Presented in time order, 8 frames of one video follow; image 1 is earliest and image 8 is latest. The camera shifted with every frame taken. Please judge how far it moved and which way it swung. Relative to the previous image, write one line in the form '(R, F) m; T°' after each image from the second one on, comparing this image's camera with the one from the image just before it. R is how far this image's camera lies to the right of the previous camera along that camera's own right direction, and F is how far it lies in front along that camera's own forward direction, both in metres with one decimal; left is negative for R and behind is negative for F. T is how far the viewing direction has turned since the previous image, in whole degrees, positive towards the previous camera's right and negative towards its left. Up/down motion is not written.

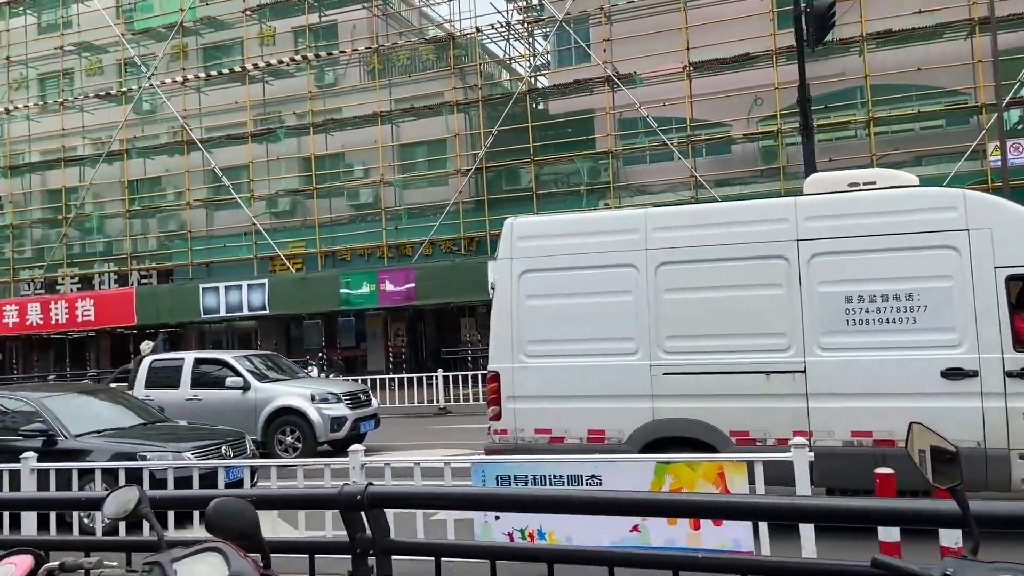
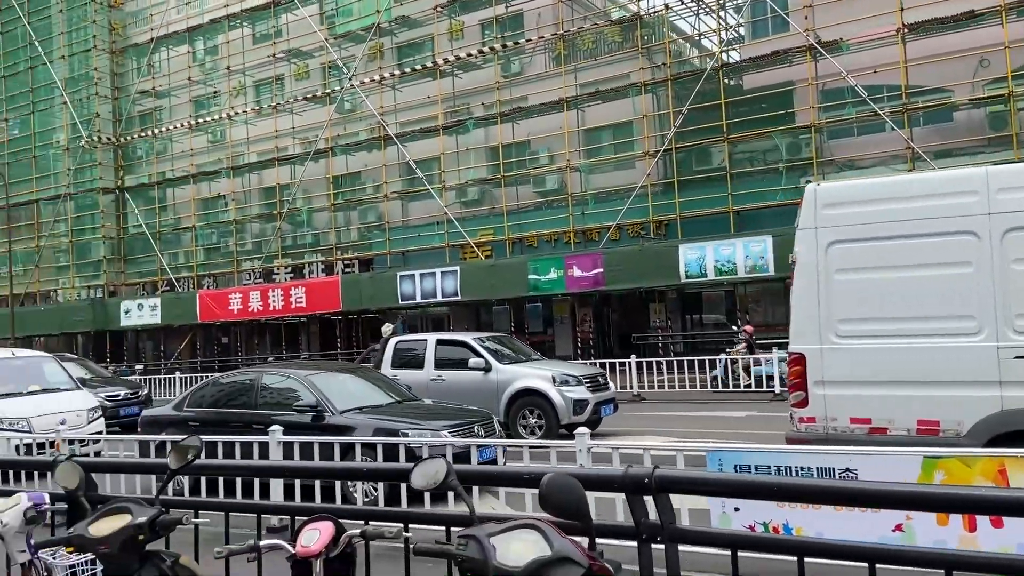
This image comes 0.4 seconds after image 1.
(-0.4, +0.1) m; -12°
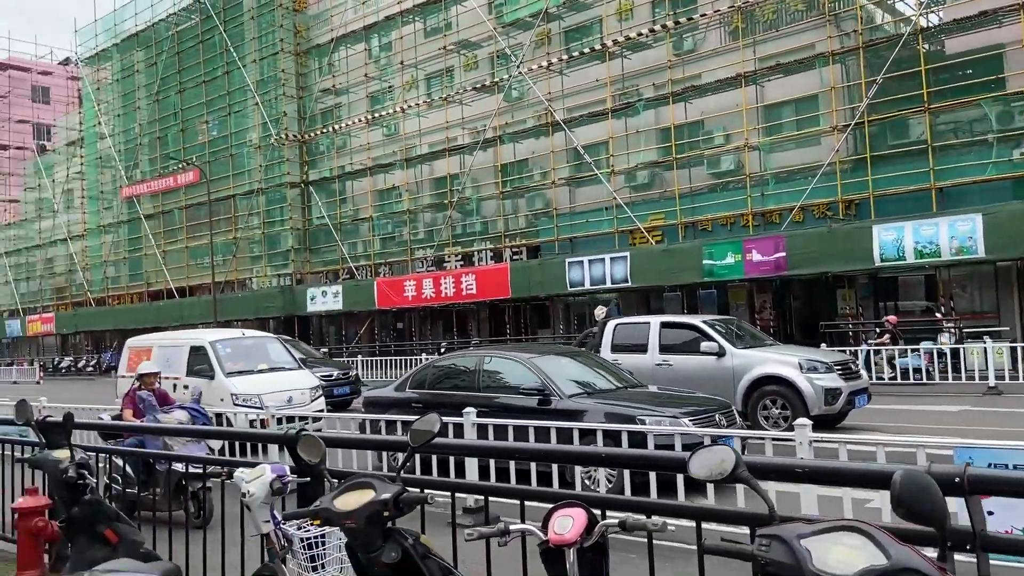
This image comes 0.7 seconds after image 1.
(-0.3, +0.2) m; -11°
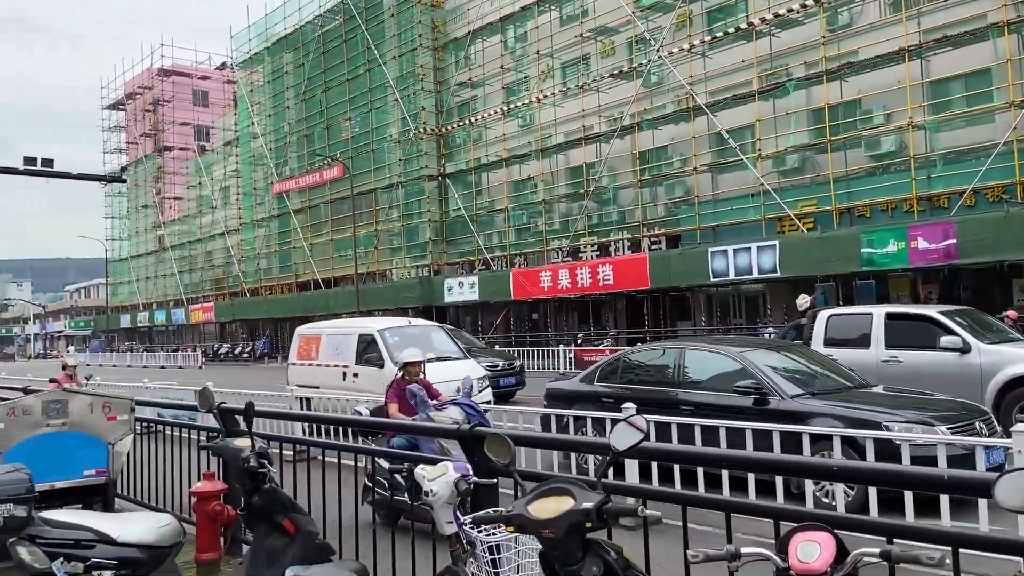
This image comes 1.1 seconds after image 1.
(-0.3, +0.2) m; -9°
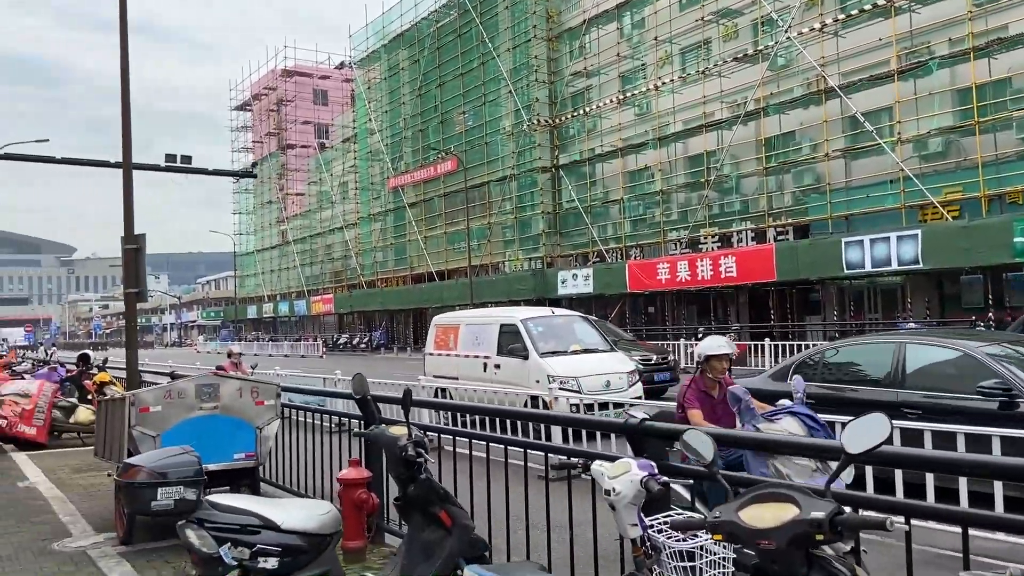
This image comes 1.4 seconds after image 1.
(-0.3, +0.2) m; -8°
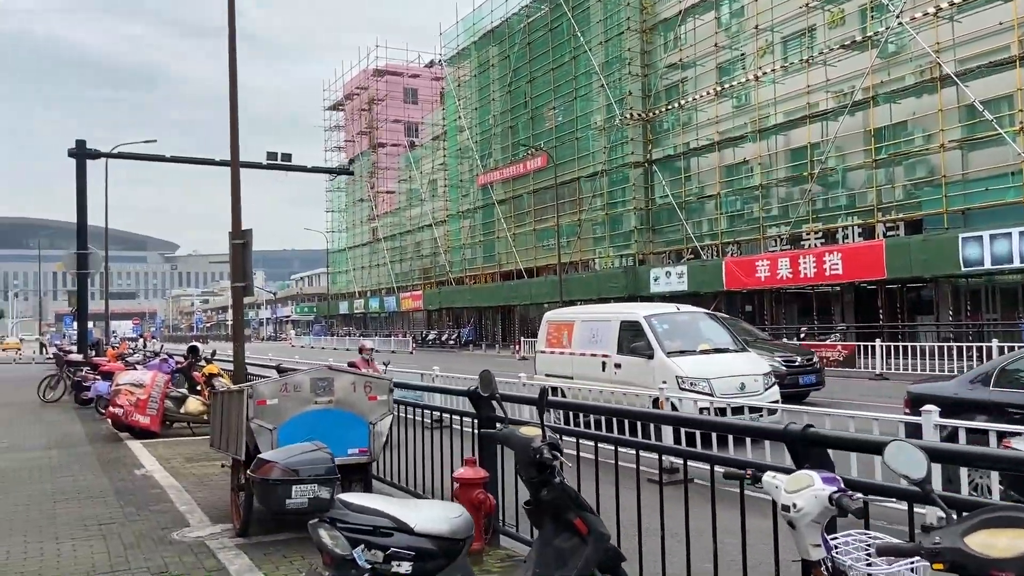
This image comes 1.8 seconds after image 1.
(-0.3, +0.2) m; -6°
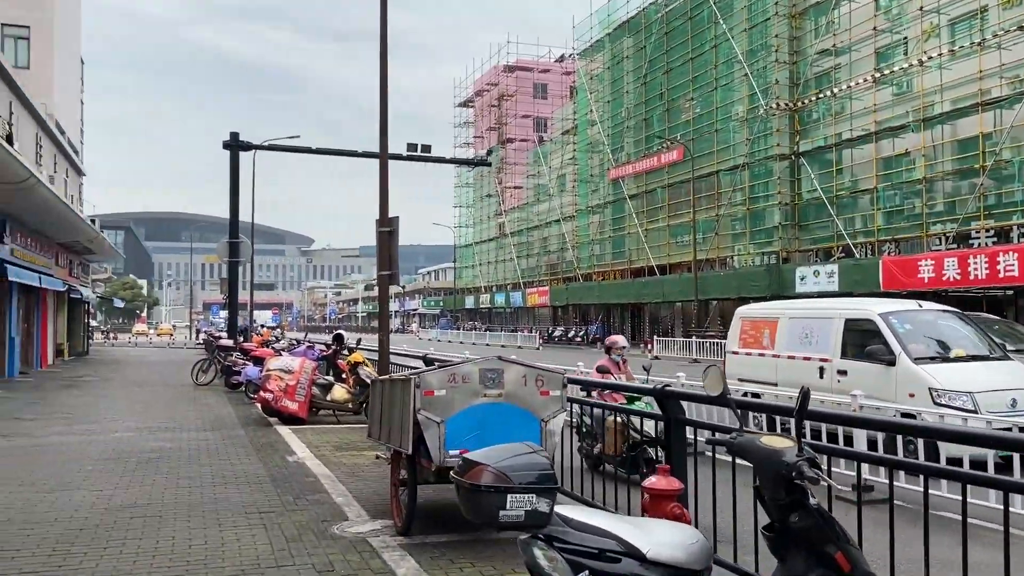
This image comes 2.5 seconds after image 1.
(-0.5, +0.6) m; -9°
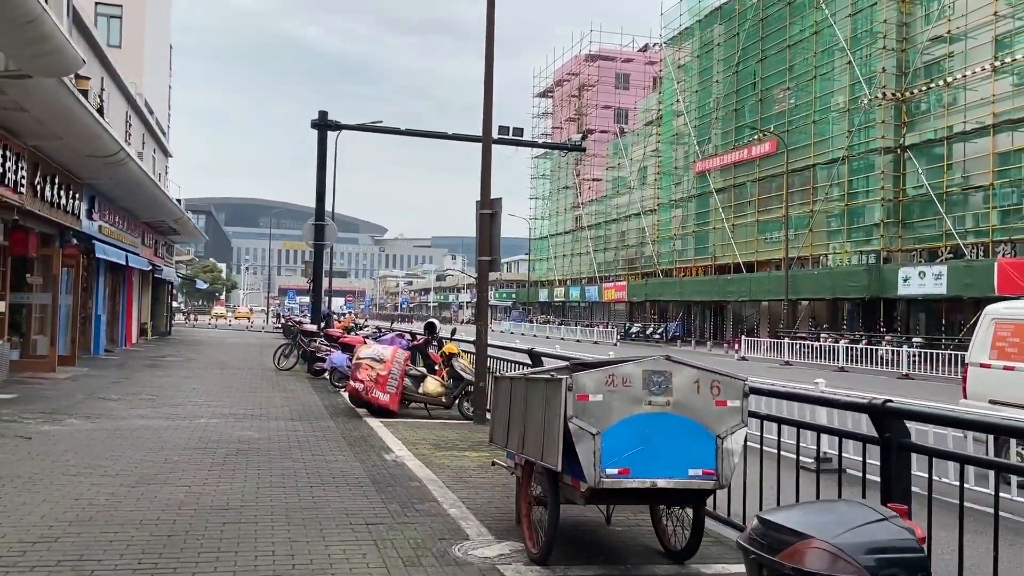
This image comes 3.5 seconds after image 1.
(-0.6, +1.0) m; -5°
